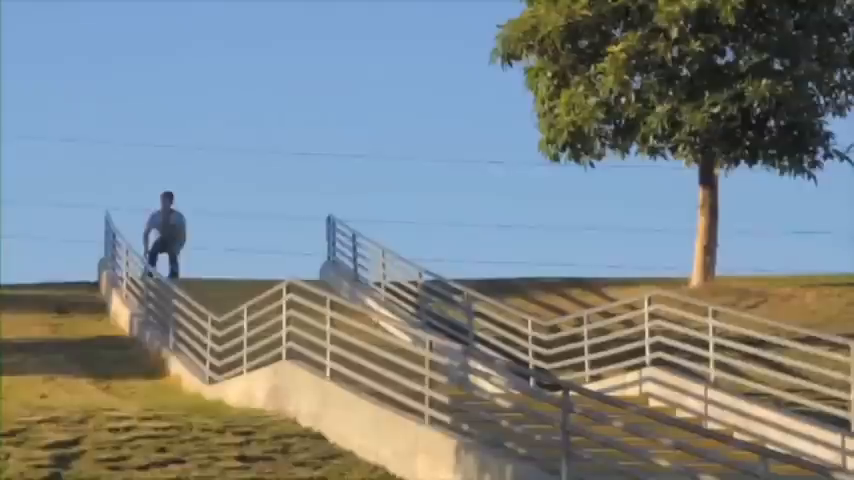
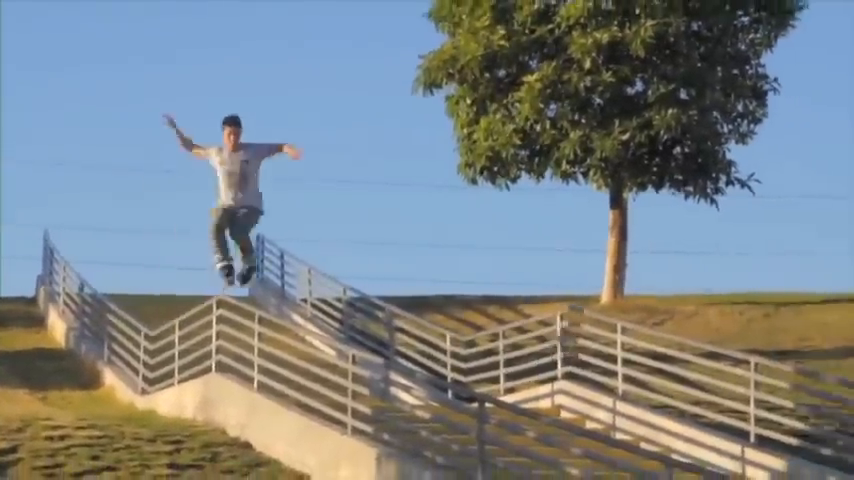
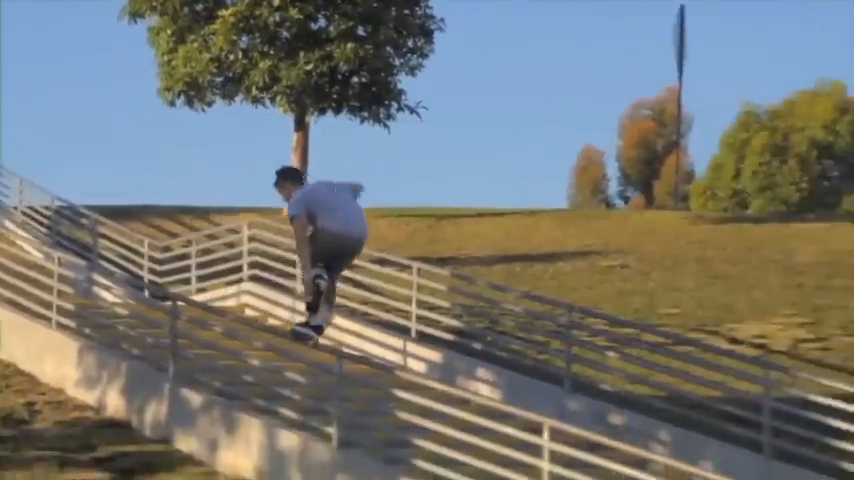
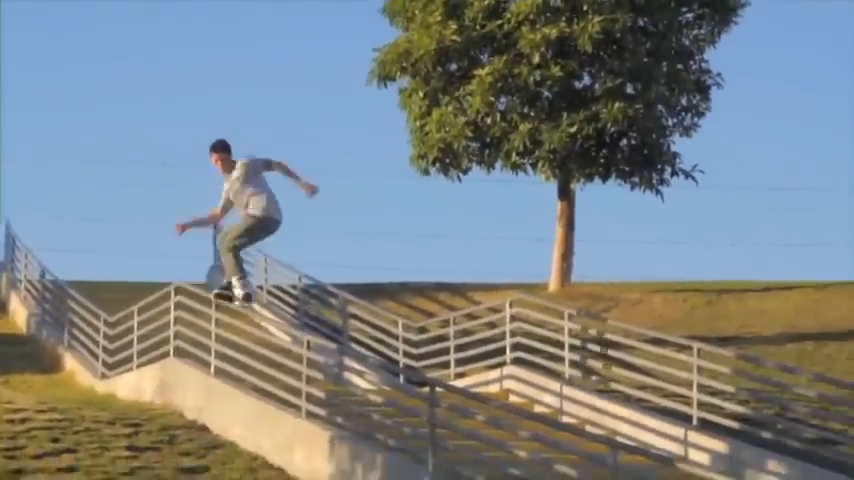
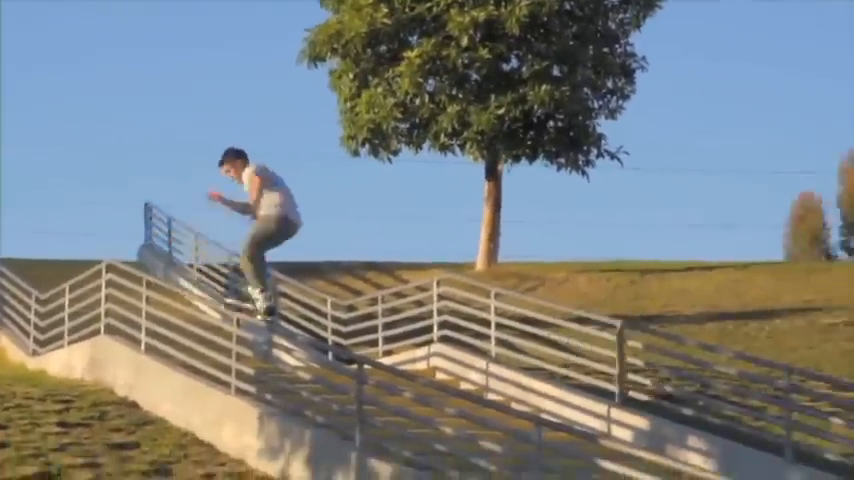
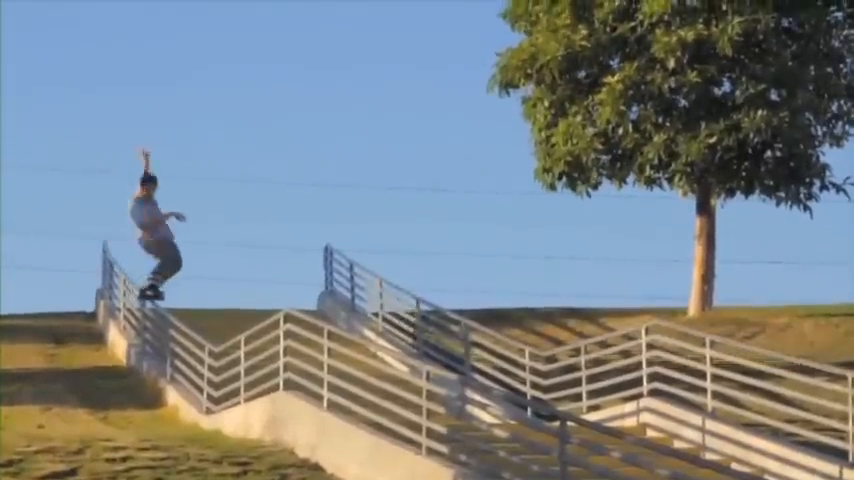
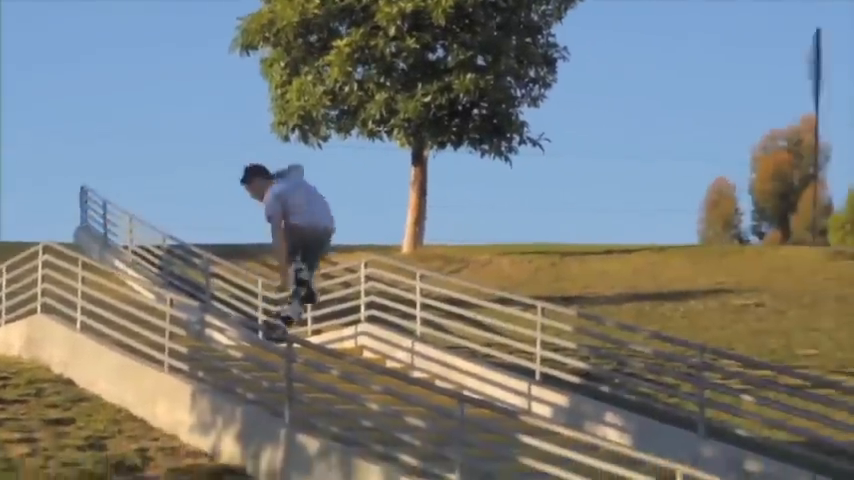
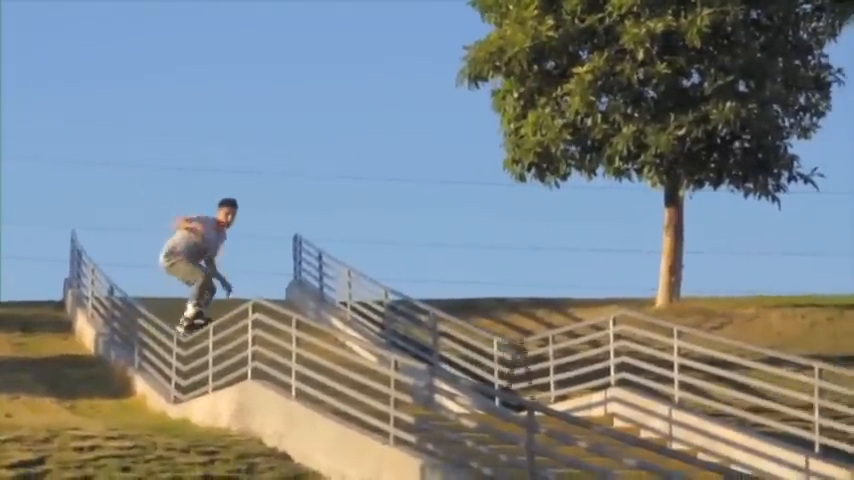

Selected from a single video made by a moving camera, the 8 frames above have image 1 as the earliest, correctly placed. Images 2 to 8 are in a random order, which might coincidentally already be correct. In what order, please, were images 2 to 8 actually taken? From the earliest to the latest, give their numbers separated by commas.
6, 8, 2, 4, 5, 7, 3
